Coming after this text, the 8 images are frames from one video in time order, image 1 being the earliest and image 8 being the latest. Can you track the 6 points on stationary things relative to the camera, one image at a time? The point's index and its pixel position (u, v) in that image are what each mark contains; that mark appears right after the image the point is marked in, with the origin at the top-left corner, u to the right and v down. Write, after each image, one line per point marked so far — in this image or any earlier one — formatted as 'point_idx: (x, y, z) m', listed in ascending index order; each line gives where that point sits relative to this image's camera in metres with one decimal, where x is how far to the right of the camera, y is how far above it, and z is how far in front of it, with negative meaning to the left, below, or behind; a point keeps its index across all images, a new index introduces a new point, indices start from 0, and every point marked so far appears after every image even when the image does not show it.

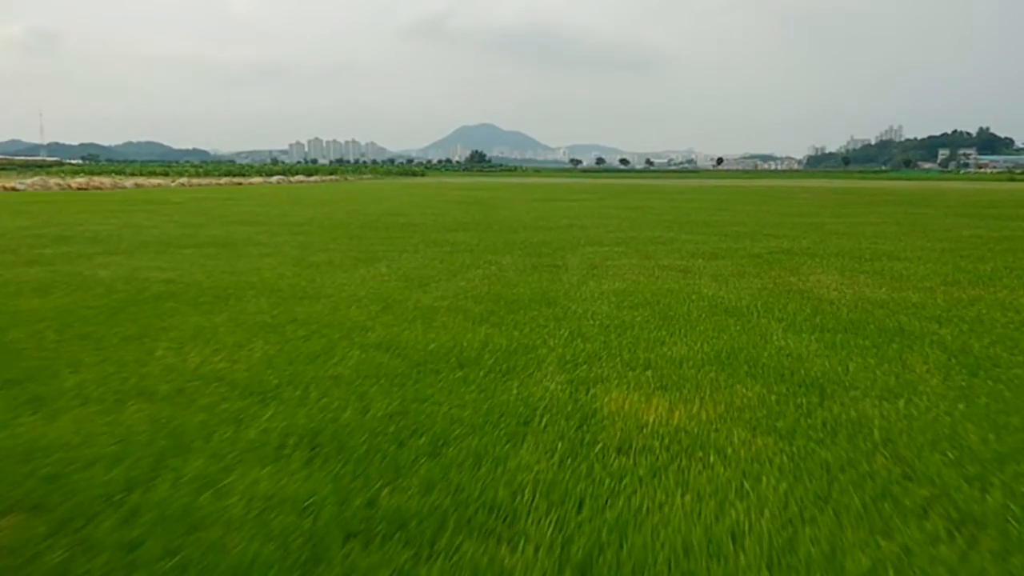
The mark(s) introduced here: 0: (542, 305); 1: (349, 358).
0: (+0.3, -0.2, +6.3) m
1: (-1.2, -0.5, +4.5) m
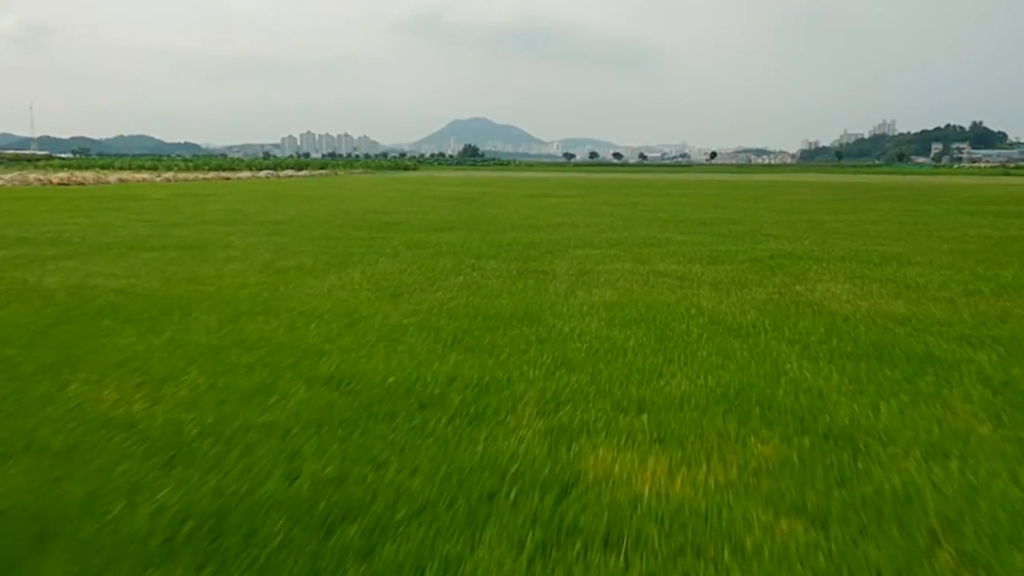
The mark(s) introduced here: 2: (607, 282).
0: (+0.1, -0.3, +5.6) m
1: (-1.4, -0.7, +3.8) m
2: (+1.3, +0.1, +7.9) m
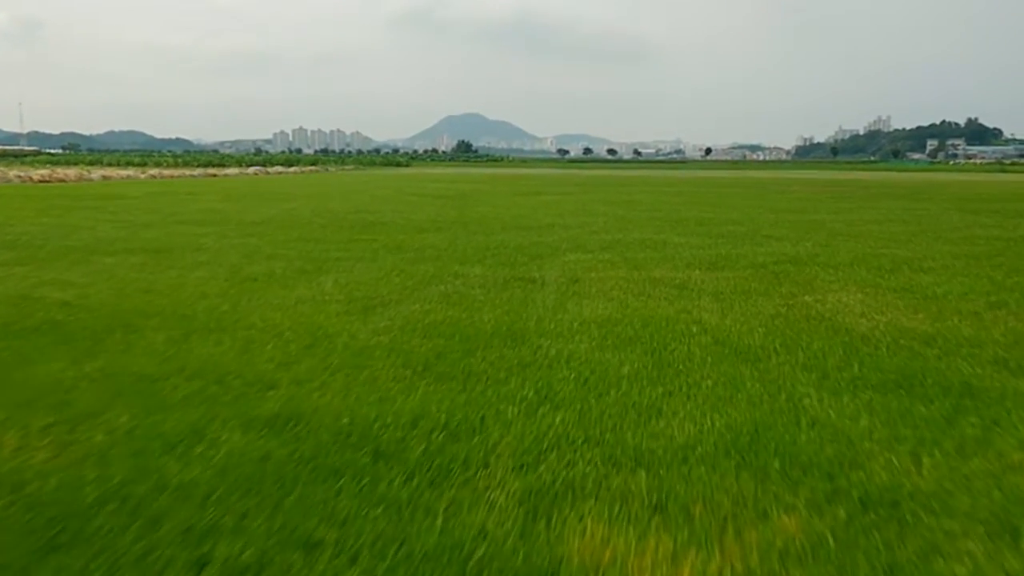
0: (0.0, -0.5, +5.0) m
1: (-1.6, -0.9, +3.2) m
2: (+1.1, -0.1, +7.3) m
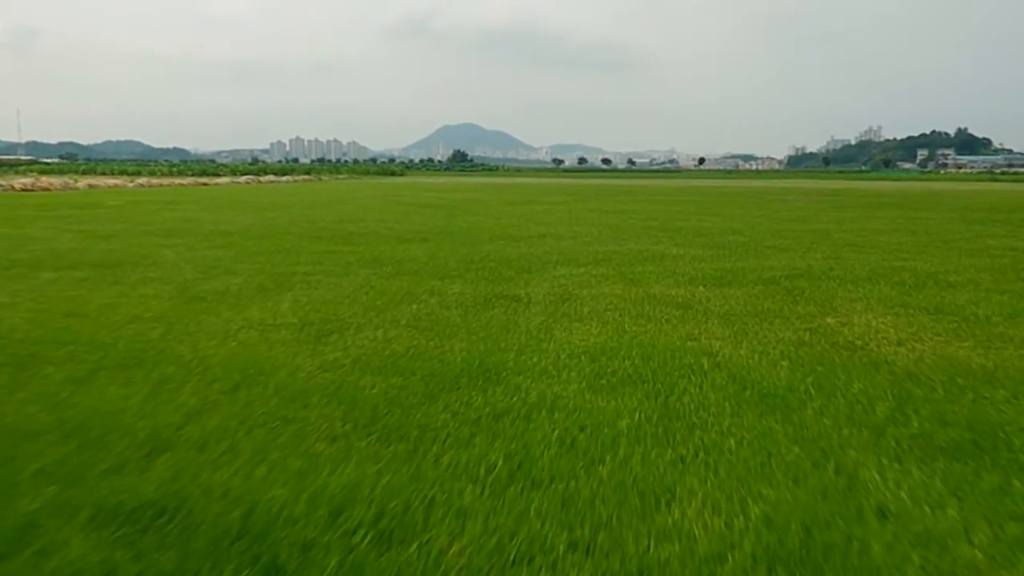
0: (-0.2, -0.7, +4.1) m
1: (-1.8, -1.0, +2.3) m
2: (+0.9, -0.3, +6.4) m
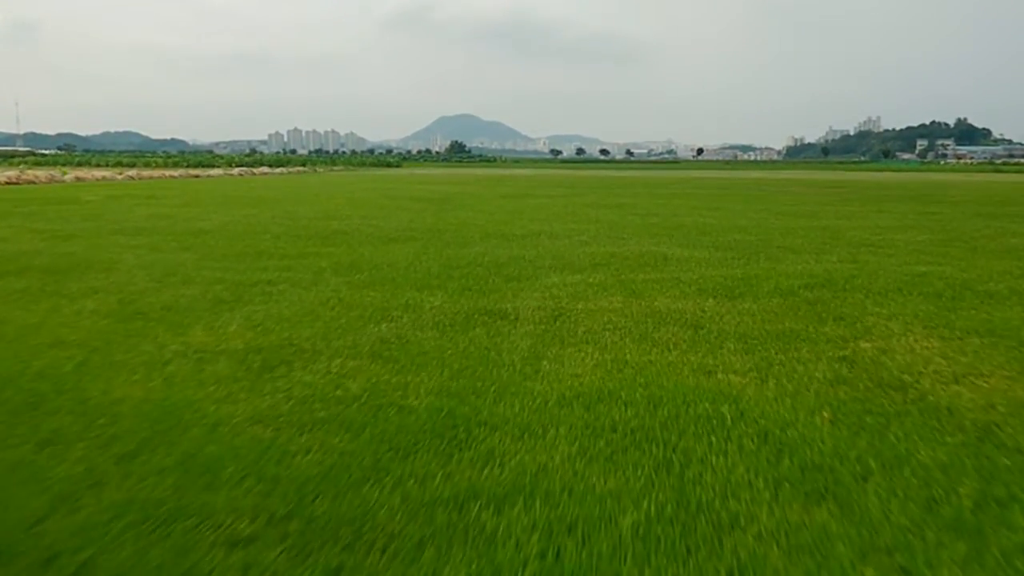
0: (-0.4, -0.9, +3.2) m
1: (-1.9, -1.2, +1.4) m
2: (+0.7, -0.4, +5.6) m
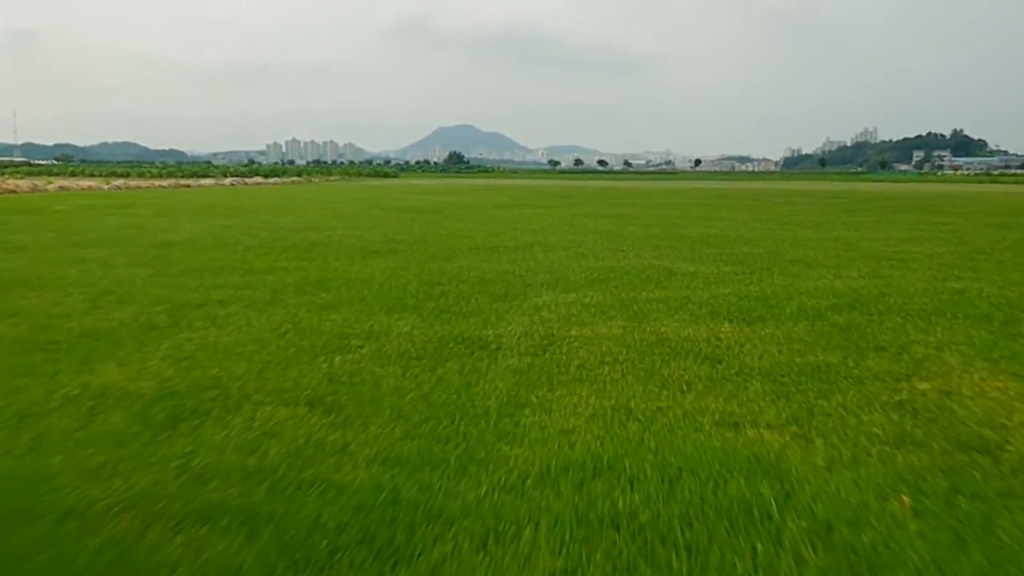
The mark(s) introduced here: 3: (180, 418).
0: (-0.5, -1.0, +2.2) m
1: (-2.0, -1.4, +0.4) m
2: (+0.5, -0.6, +4.6) m
3: (-2.1, -0.8, +3.7) m
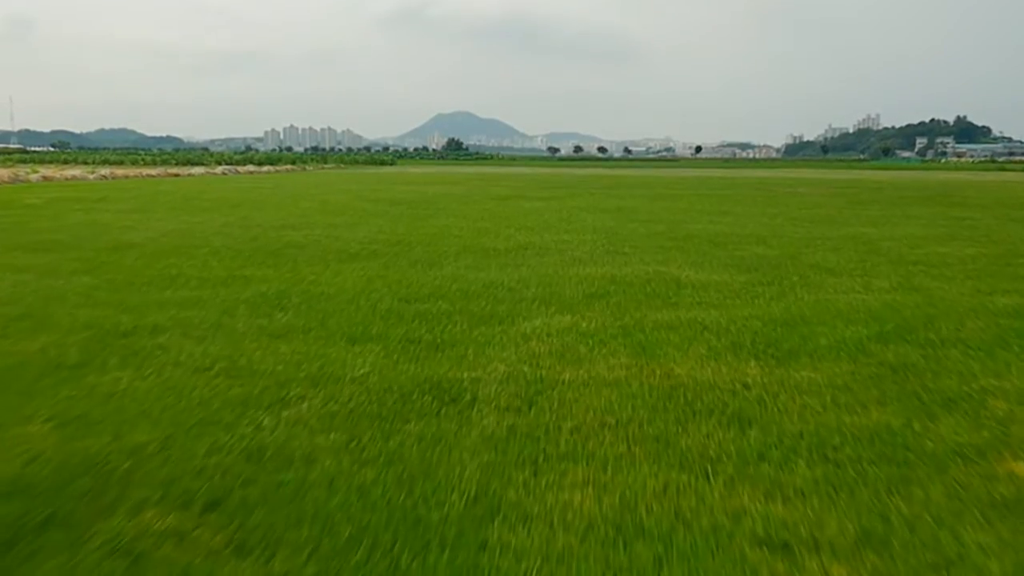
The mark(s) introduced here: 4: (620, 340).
0: (-0.7, -1.4, +1.2) m
1: (-2.2, -1.8, -0.6) m
2: (+0.4, -0.9, +3.6) m
3: (-2.2, -1.1, +2.7) m
4: (+1.0, -0.5, +5.5) m
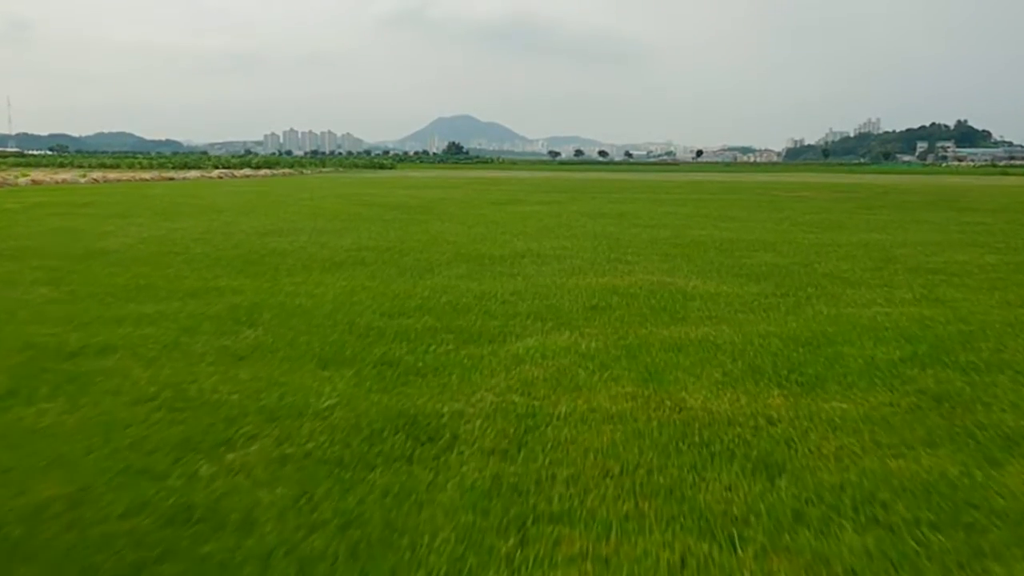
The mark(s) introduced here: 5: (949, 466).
0: (-0.8, -1.5, +0.6) m
1: (-2.3, -1.8, -1.2) m
2: (+0.3, -1.1, +3.0) m
3: (-2.3, -1.2, +2.1) m
4: (+0.9, -0.6, +4.9) m
5: (+2.4, -1.0, +3.3) m
